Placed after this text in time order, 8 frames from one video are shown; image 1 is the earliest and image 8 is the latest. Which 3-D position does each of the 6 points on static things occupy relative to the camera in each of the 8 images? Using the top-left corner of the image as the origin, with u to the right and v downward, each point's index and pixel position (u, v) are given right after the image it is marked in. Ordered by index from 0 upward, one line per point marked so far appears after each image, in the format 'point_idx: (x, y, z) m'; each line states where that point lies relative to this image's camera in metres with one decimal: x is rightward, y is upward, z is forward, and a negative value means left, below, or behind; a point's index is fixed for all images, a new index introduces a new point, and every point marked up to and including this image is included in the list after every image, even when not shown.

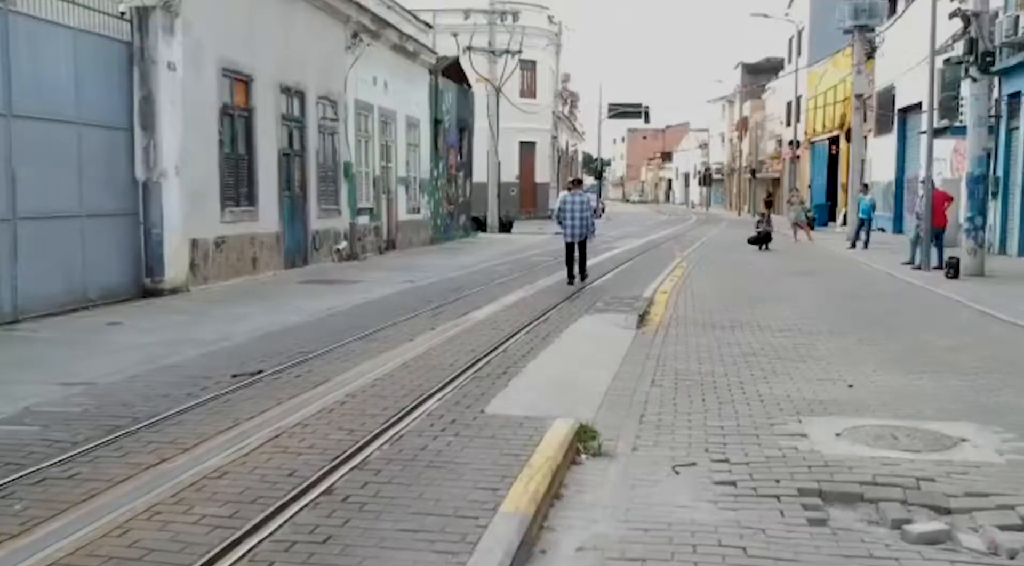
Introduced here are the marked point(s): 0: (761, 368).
0: (+2.1, -0.7, +11.0) m
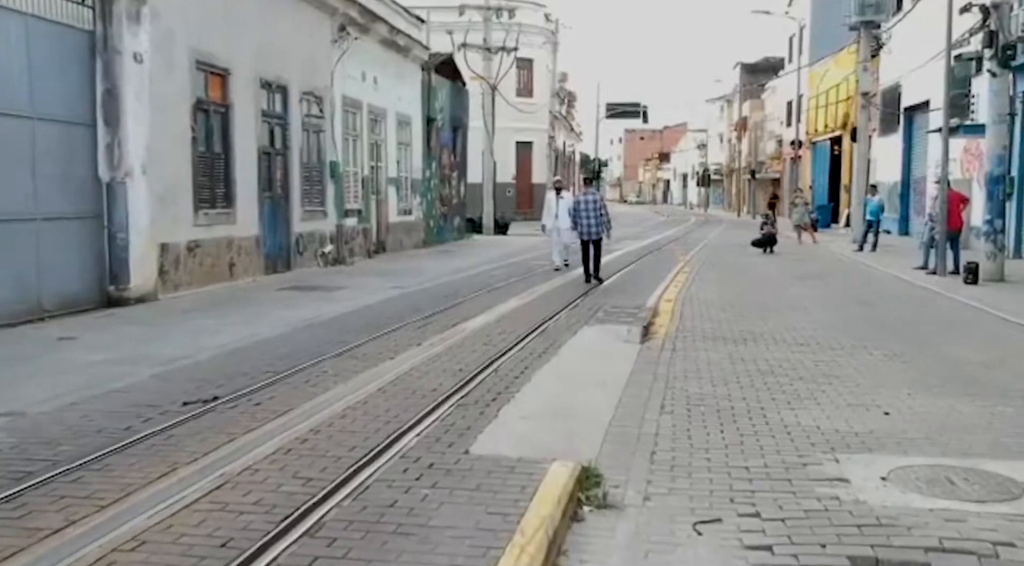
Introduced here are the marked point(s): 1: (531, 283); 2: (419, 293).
0: (+2.1, -0.8, +9.9) m
1: (+0.3, 0.0, +19.8) m
2: (-1.3, -0.1, +18.2) m
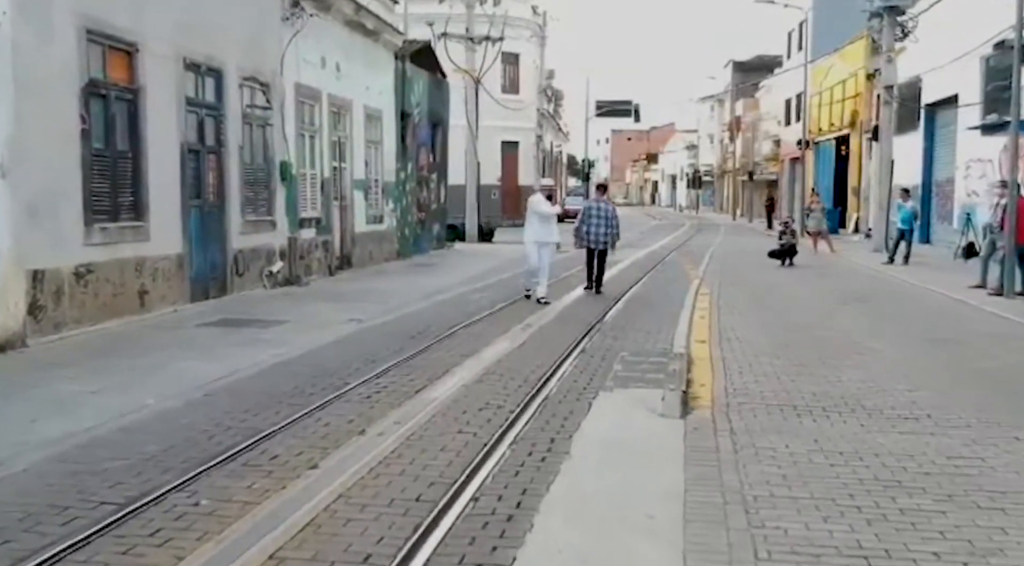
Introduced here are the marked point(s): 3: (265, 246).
0: (+2.0, -1.2, +6.1) m
1: (+0.2, -0.4, +16.0) m
2: (-1.4, -0.5, +14.4) m
3: (-3.5, +0.5, +18.5) m
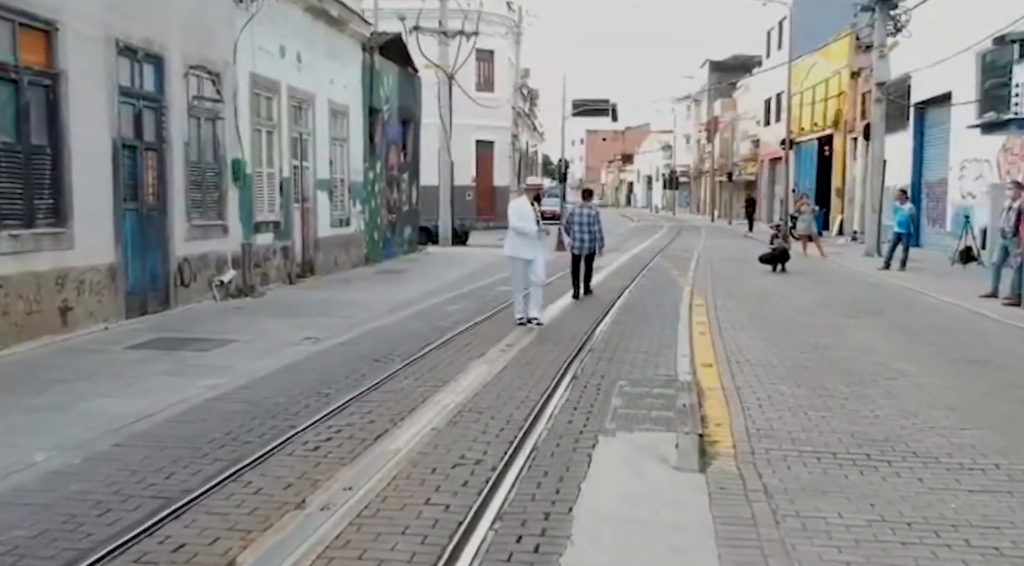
0: (+2.0, -1.3, +4.4) m
1: (-0.1, -0.5, +14.2) m
2: (-1.6, -0.6, +12.6) m
3: (-3.8, +0.4, +16.7) m
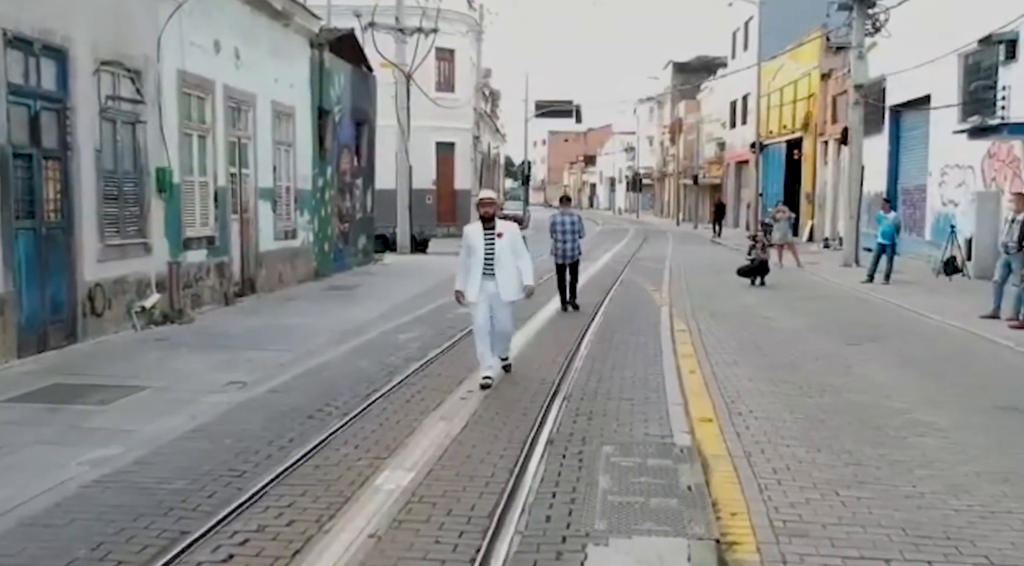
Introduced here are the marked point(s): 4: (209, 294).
0: (+1.9, -1.6, +2.5) m
1: (-0.4, -0.8, +12.3) m
2: (-2.0, -0.9, +10.6) m
3: (-4.3, +0.1, +14.7) m
4: (-4.1, -0.2, +17.6) m
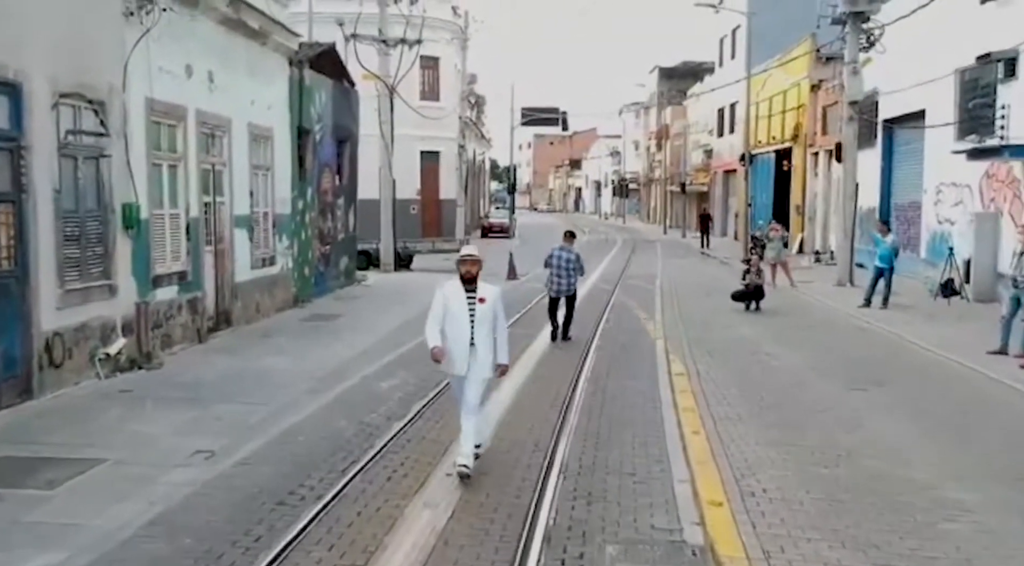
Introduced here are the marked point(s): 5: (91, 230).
0: (+1.9, -2.1, +1.6) m
1: (-0.5, -1.3, +11.4) m
2: (-2.0, -1.4, +9.7) m
3: (-4.4, -0.4, +13.8) m
4: (-4.2, -0.6, +16.6) m
5: (-4.4, +0.6, +13.6) m
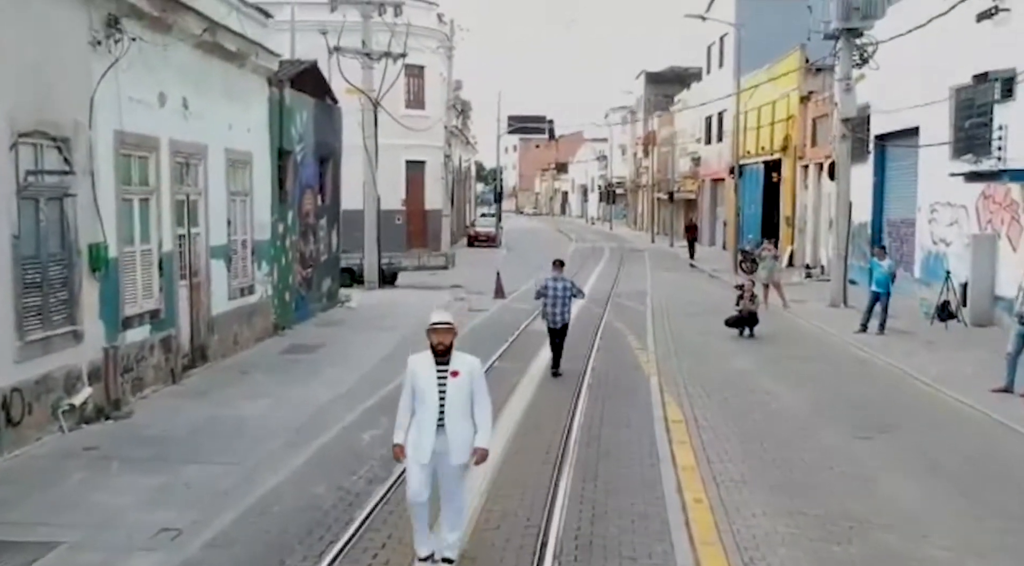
0: (+1.9, -2.5, +0.9) m
1: (-0.6, -1.8, +10.7) m
2: (-2.1, -1.9, +9.0) m
3: (-4.5, -0.9, +13.0) m
4: (-4.4, -1.1, +15.9) m
5: (-4.5, +0.1, +12.9) m
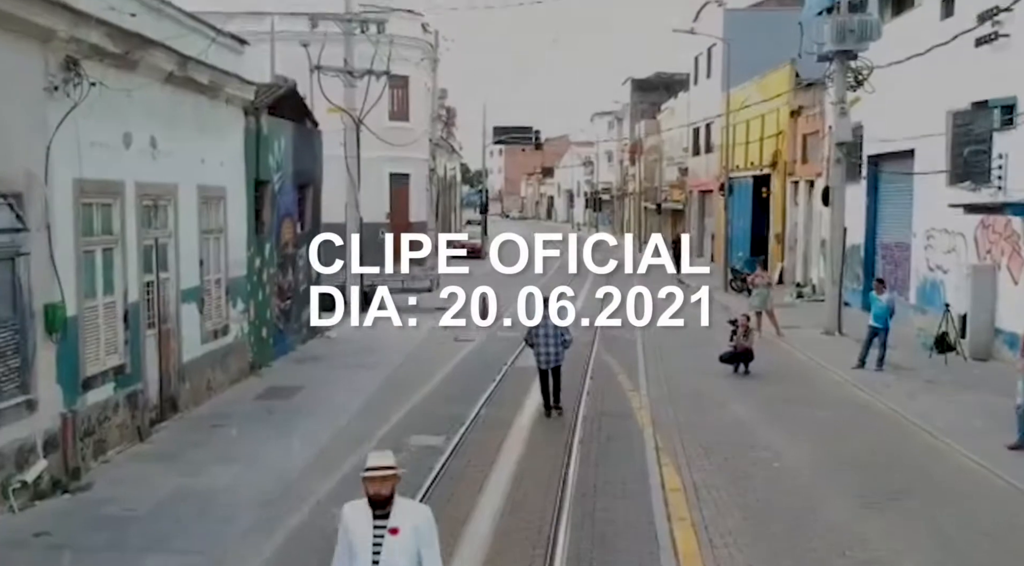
0: (+2.0, -3.2, 0.0) m
1: (-0.7, -2.4, +9.8) m
2: (-2.2, -2.5, +8.0) m
3: (-4.6, -1.5, +12.0) m
4: (-4.5, -1.7, +14.9) m
5: (-4.6, -0.5, +11.9) m
